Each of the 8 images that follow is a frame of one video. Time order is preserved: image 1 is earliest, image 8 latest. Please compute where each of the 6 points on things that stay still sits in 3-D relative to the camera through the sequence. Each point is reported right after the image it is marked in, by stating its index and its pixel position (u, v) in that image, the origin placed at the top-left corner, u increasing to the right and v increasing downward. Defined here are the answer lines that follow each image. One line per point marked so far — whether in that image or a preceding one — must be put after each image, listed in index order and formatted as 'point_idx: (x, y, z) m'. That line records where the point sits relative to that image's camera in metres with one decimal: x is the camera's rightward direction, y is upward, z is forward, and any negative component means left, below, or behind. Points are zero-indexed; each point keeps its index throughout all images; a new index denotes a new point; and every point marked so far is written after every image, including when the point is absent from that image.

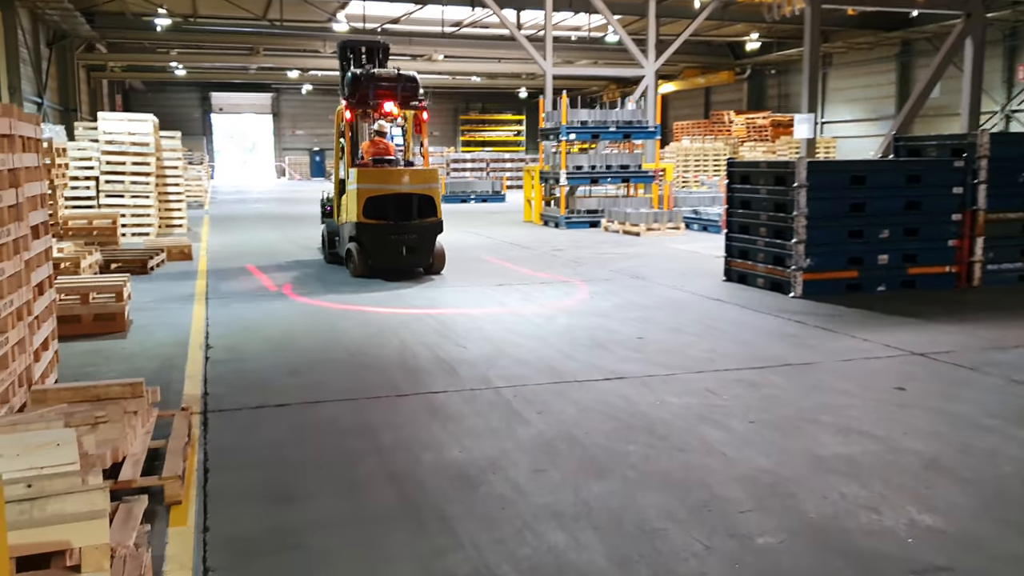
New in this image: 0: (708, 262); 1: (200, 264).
0: (+2.3, +0.3, +11.5) m
1: (-3.9, +0.3, +12.0) m
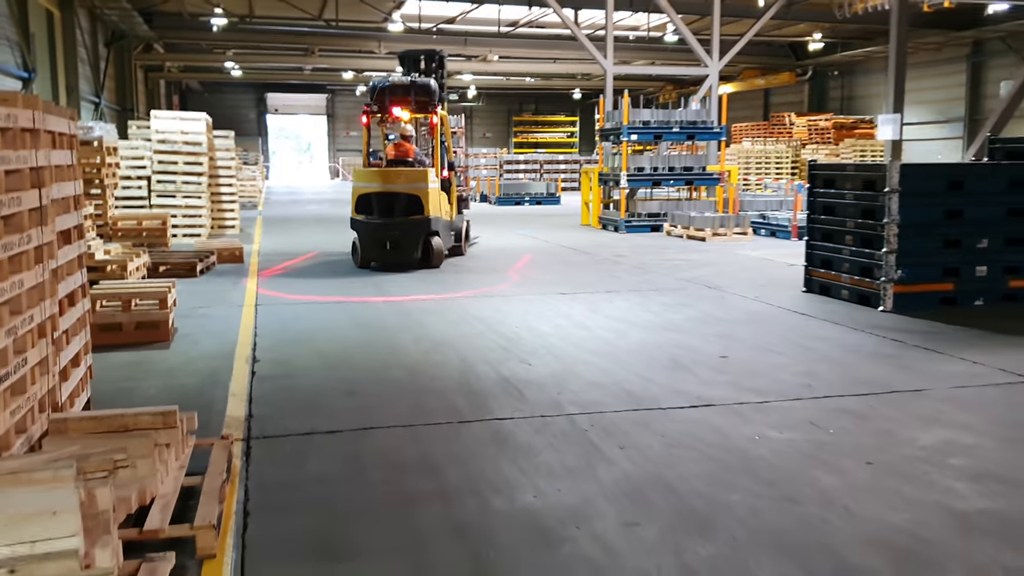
0: (+3.0, +0.2, +10.8) m
1: (-3.2, +0.3, +11.6) m
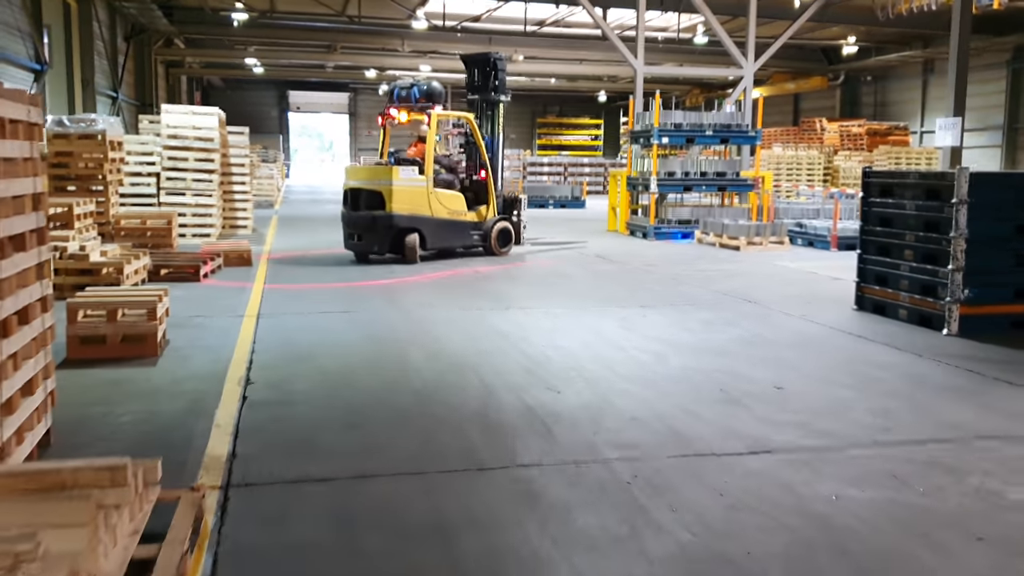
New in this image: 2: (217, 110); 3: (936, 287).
0: (+3.3, 0.0, +10.0) m
1: (-2.9, +0.2, +11.0) m
2: (-4.3, +2.5, +13.9) m
3: (+3.2, 0.0, +7.3) m
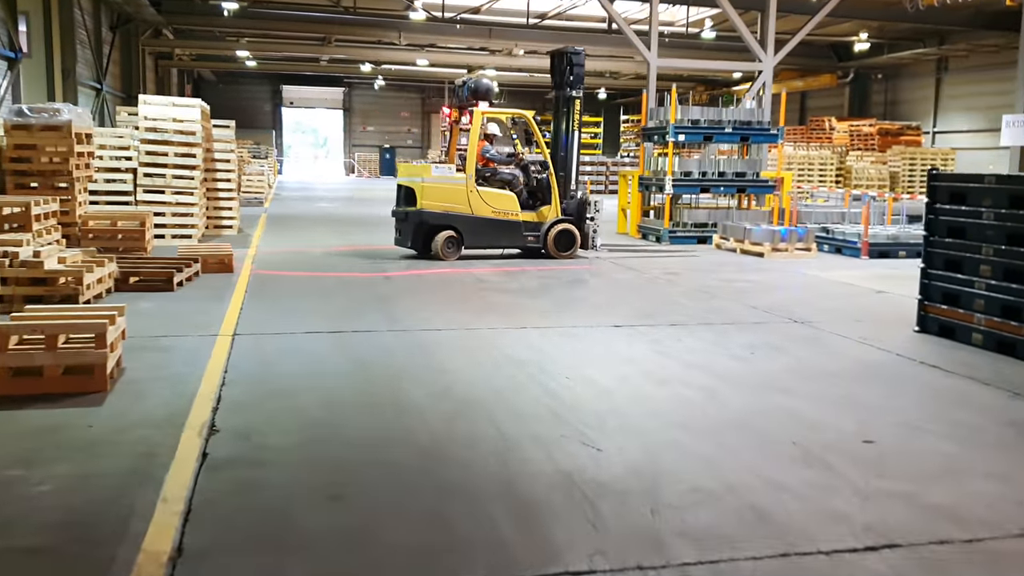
0: (+3.4, -0.1, +9.1) m
1: (-2.8, +0.1, +10.0) m
2: (-4.2, +2.5, +12.8) m
3: (+3.3, -0.1, +6.3) m
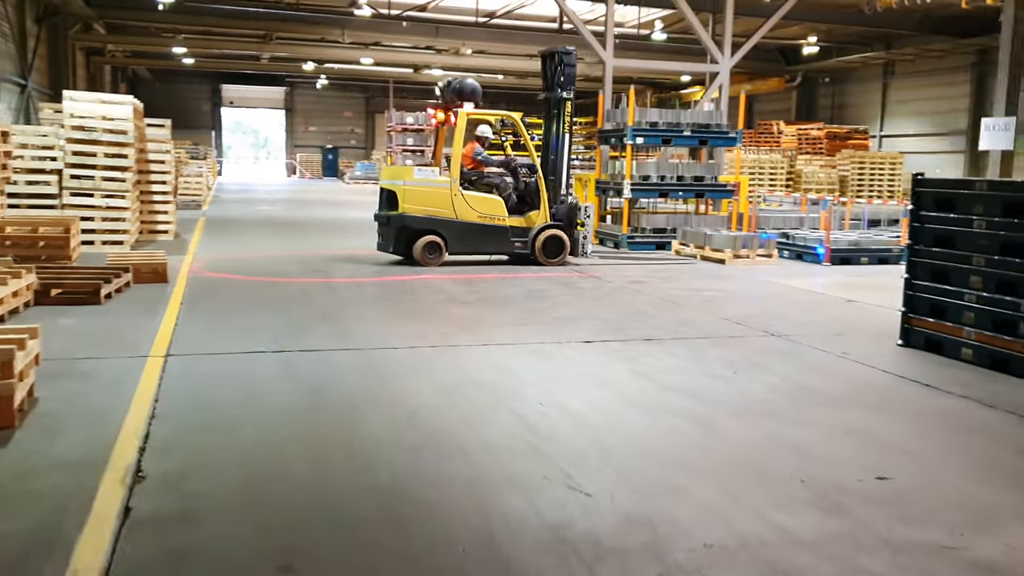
0: (+3.0, -0.2, +8.7) m
1: (-3.2, 0.0, +9.3) m
2: (-4.8, +2.4, +12.0) m
3: (+3.1, -0.2, +5.9) m
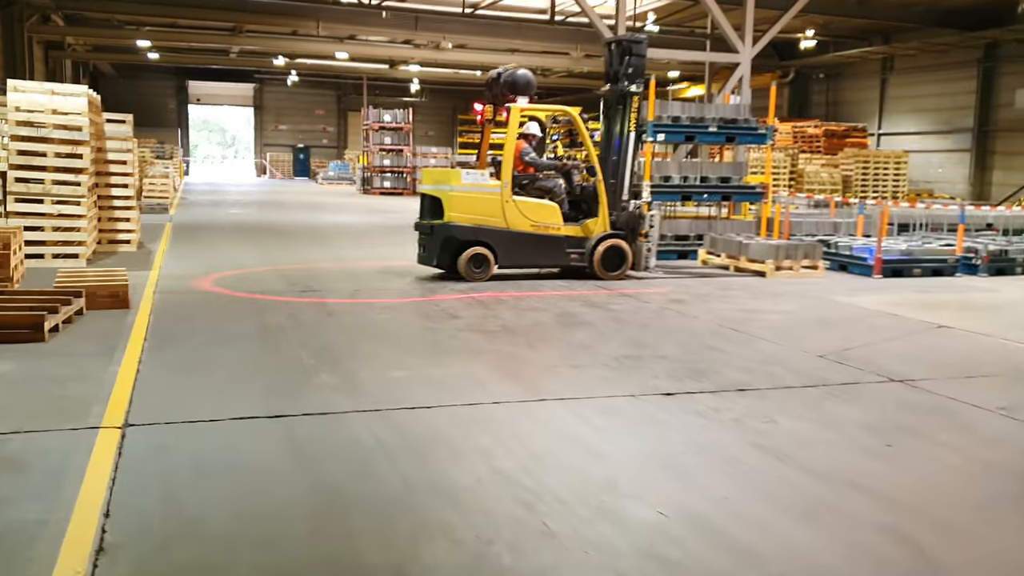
0: (+3.3, -0.4, +7.3) m
1: (-3.0, -0.2, +7.7) m
2: (-4.6, +2.1, +10.4) m
3: (+3.5, -0.4, +4.5) m
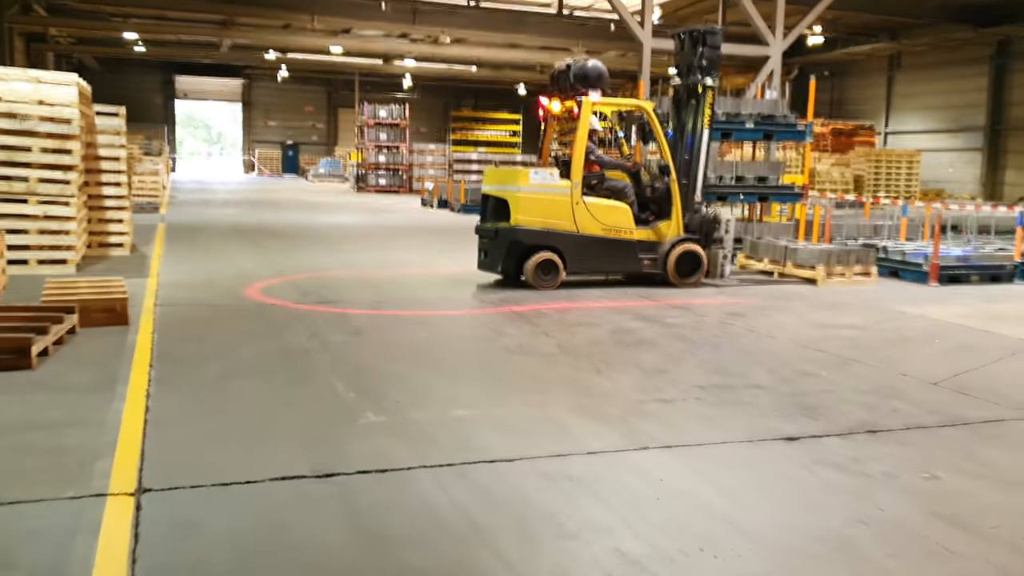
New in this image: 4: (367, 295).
0: (+3.6, -0.5, +6.5) m
1: (-2.6, -0.3, +6.7) m
2: (-4.3, +2.0, +9.4) m
3: (+3.9, -0.5, +3.7) m
4: (-1.4, -0.1, +8.8) m
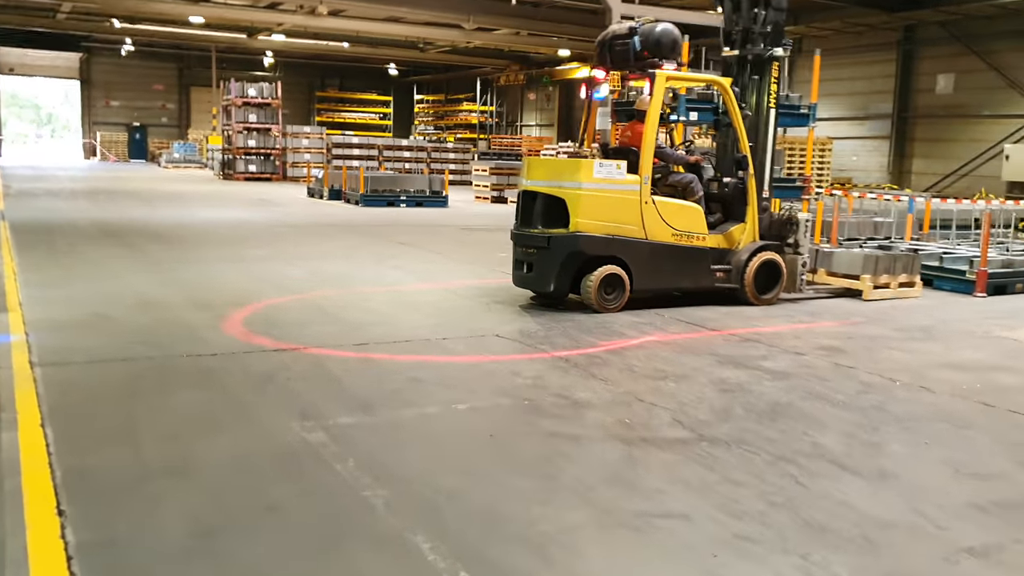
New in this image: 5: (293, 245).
0: (+4.1, -0.7, +4.8) m
1: (-2.1, -0.6, +4.2) m
2: (-4.2, +1.8, +6.5) m
3: (+4.8, -0.7, +2.1) m
4: (-1.2, -0.3, +6.3) m
5: (-2.8, +0.5, +12.1) m
